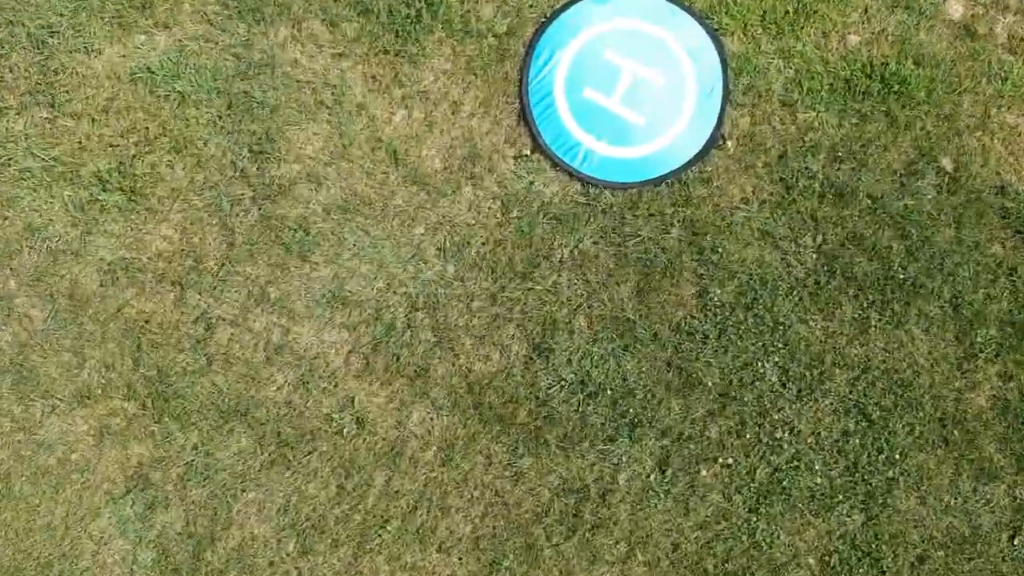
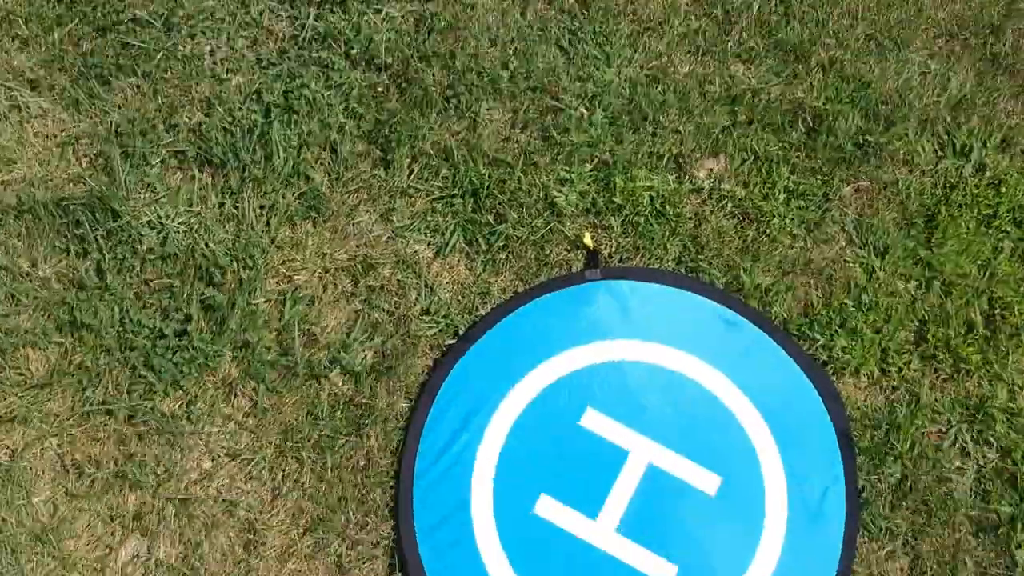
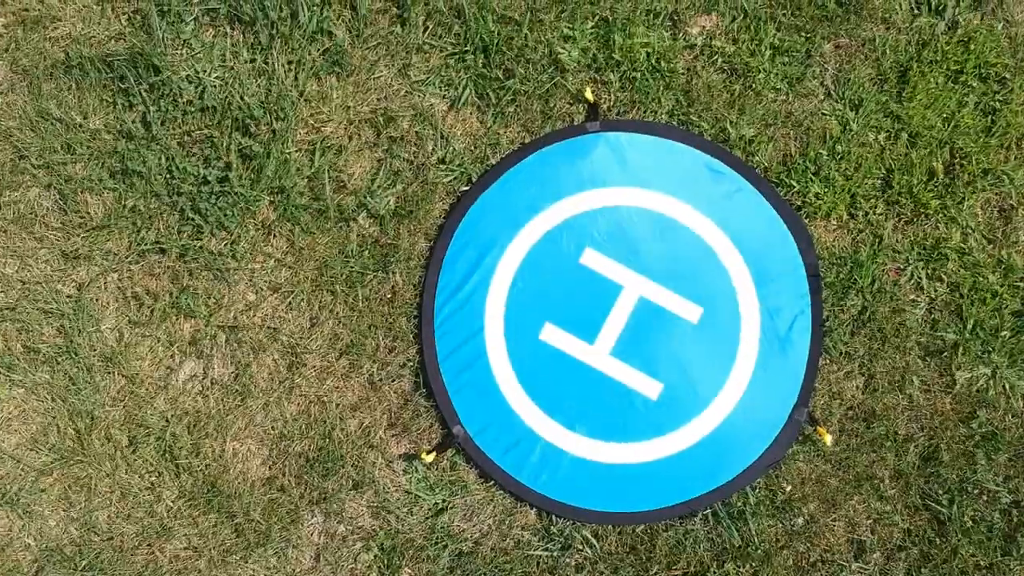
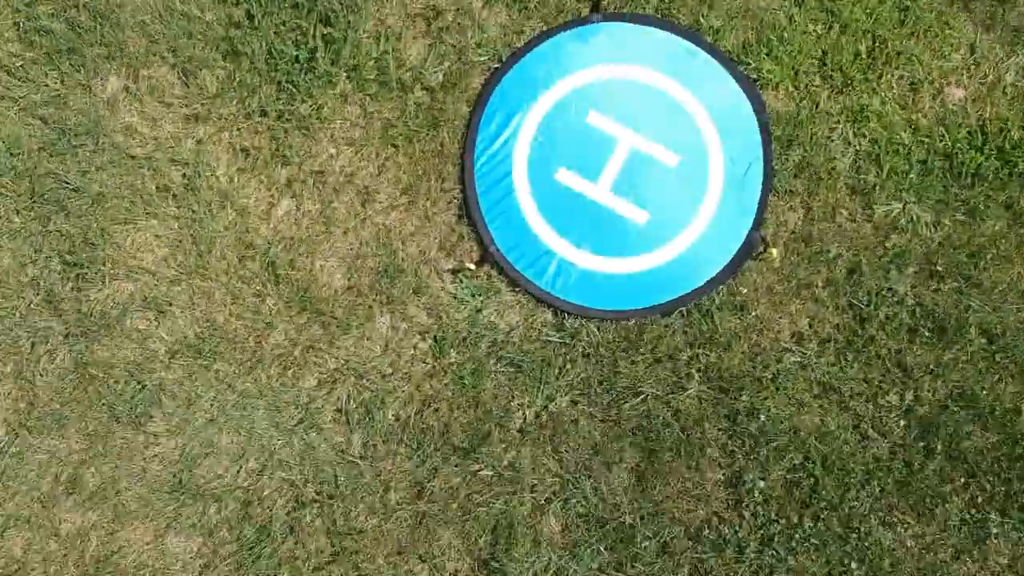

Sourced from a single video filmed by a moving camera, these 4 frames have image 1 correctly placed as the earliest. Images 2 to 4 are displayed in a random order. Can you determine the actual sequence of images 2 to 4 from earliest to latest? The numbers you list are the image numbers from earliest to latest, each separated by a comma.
4, 3, 2
